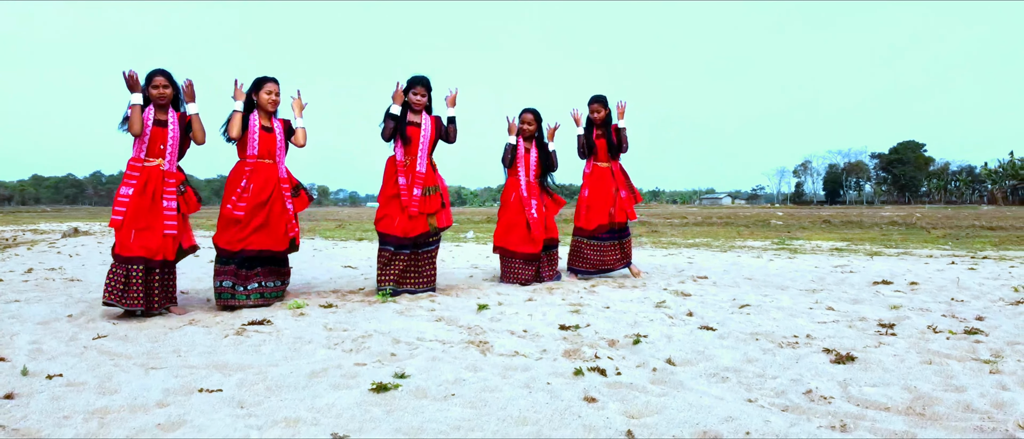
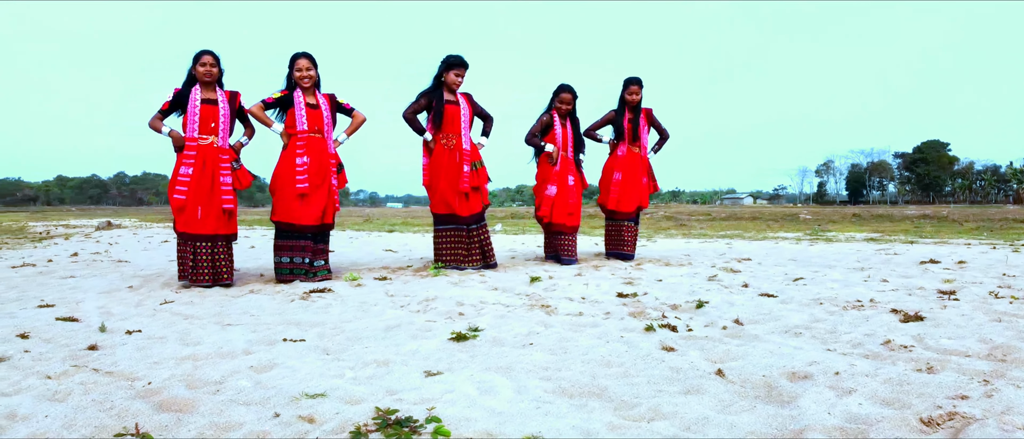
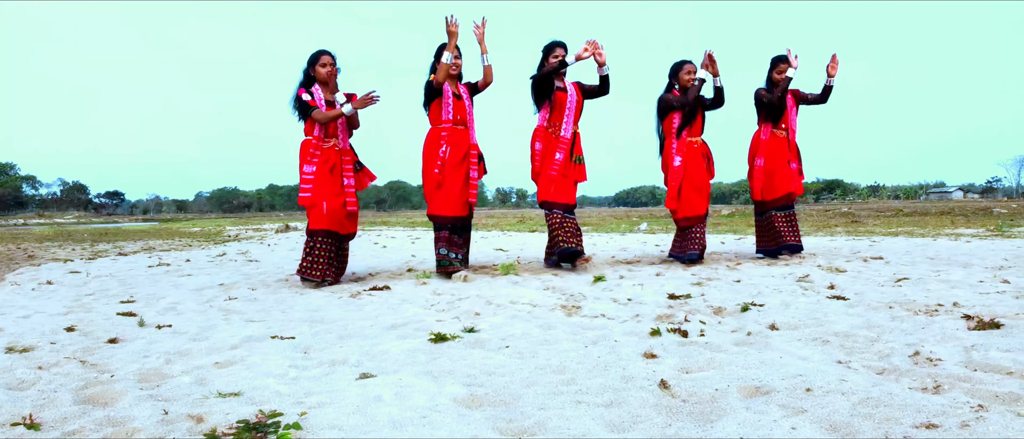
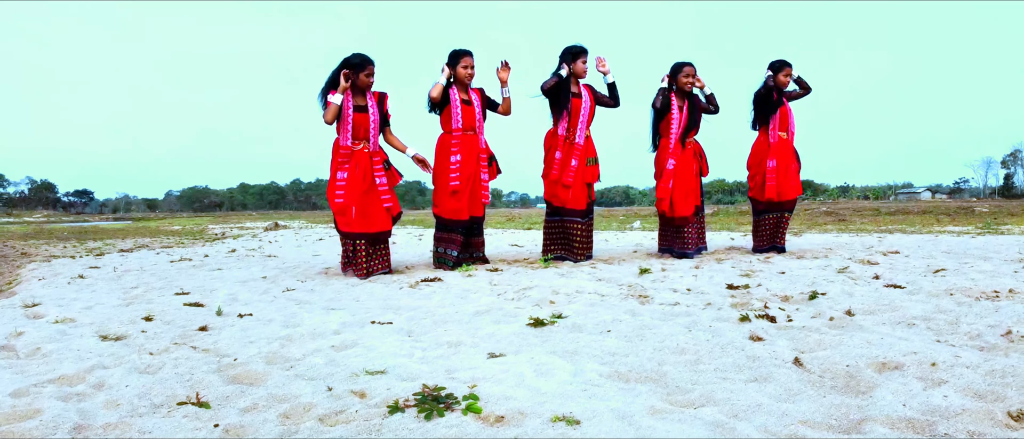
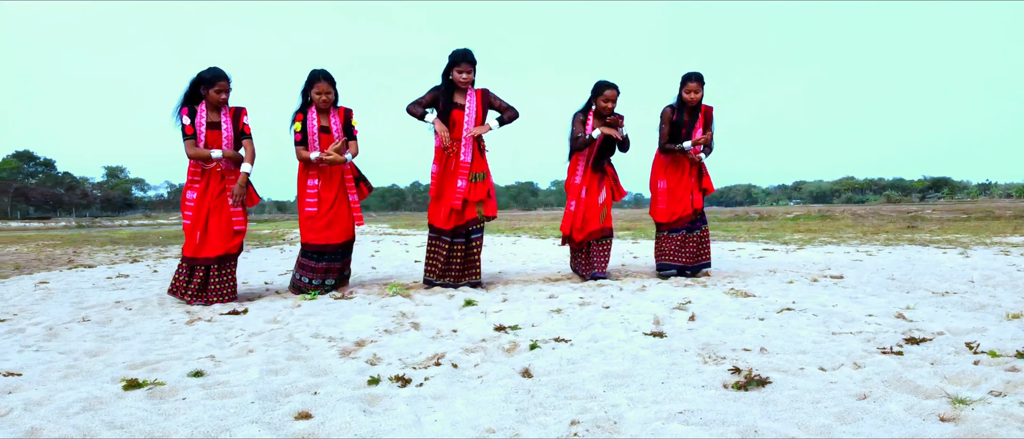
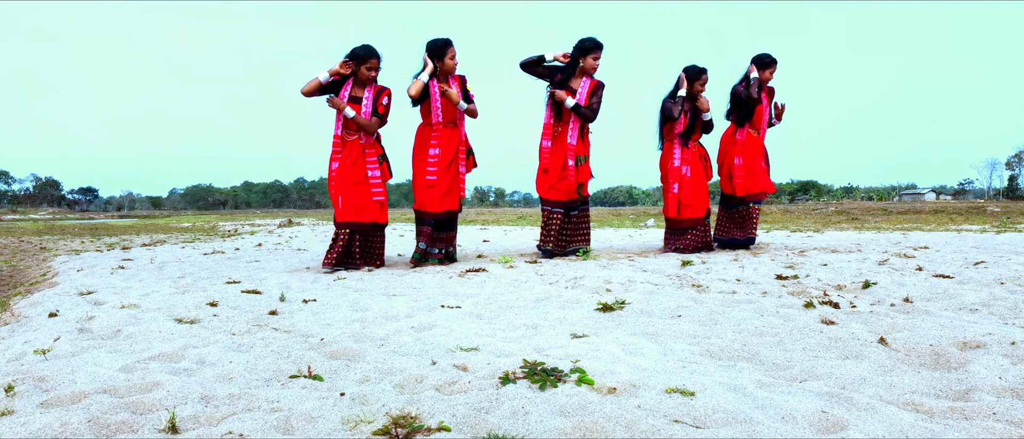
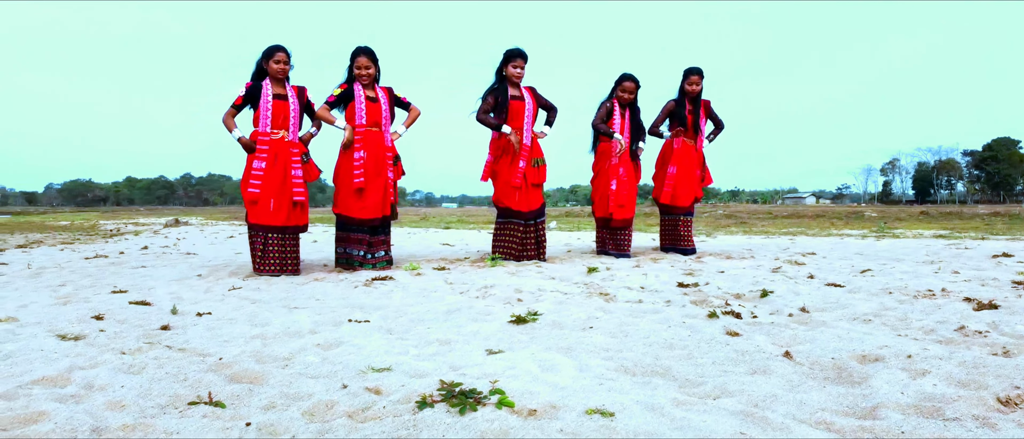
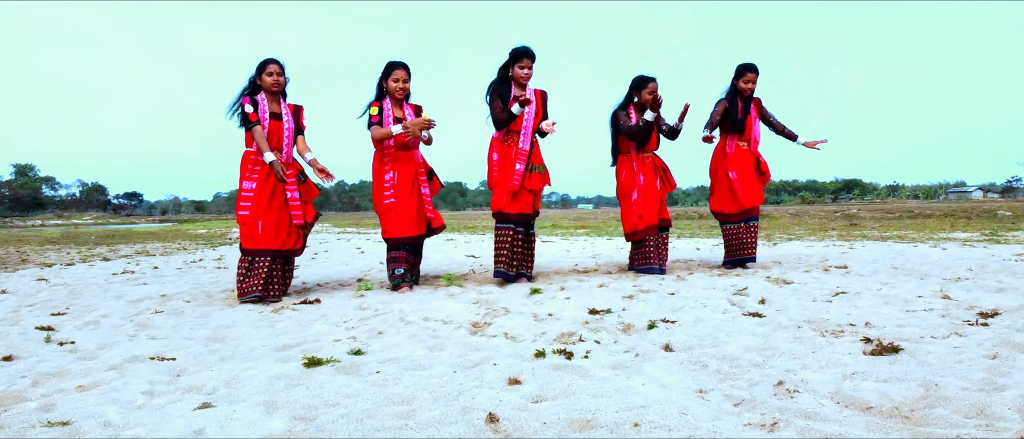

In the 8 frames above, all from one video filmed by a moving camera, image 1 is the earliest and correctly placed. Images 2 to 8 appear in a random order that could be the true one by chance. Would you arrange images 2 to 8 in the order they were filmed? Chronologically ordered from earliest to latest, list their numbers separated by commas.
2, 7, 6, 4, 3, 8, 5
